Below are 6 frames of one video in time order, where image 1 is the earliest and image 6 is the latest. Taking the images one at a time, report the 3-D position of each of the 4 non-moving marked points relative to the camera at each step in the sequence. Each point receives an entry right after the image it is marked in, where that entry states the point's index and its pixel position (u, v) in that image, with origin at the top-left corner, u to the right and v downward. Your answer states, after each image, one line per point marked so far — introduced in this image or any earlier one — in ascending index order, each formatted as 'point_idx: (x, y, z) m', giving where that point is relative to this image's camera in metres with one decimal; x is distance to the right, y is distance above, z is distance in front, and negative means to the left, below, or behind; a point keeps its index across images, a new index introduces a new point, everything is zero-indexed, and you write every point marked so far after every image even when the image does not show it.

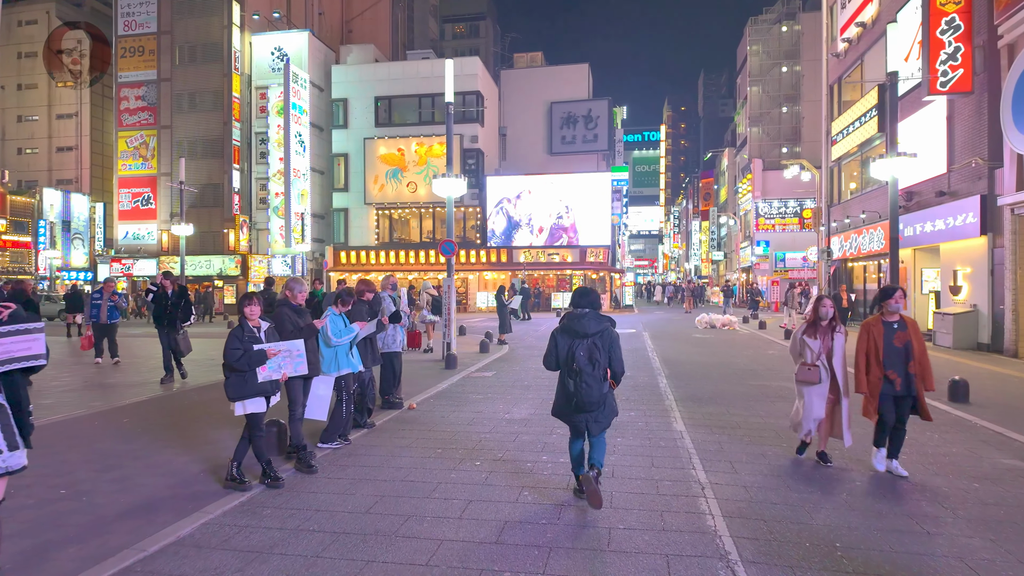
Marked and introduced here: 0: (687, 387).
0: (+3.0, -1.7, +10.6) m
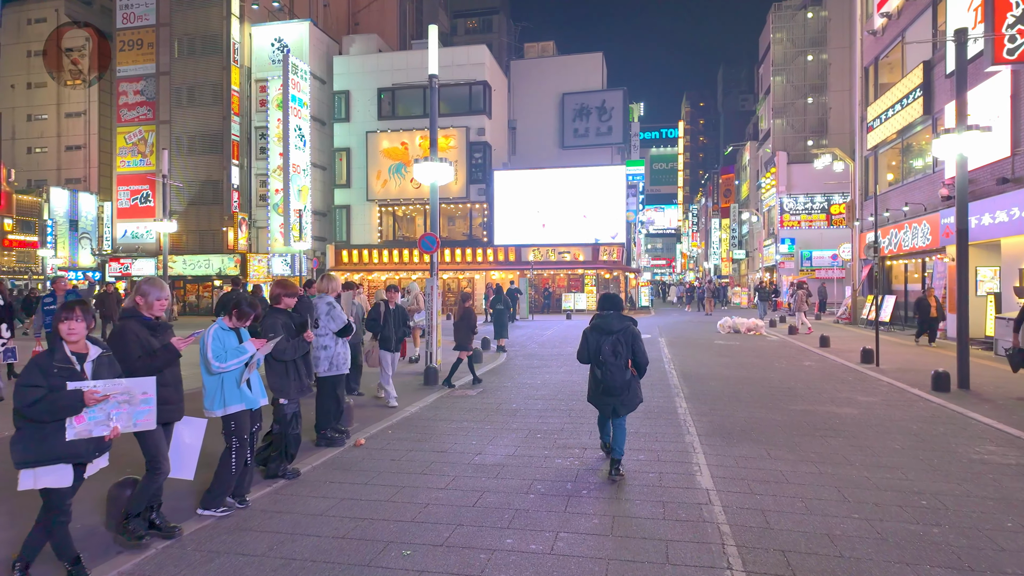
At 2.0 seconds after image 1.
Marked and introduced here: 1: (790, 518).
0: (+2.8, -1.8, +8.5) m
1: (+2.2, -1.8, +4.8) m
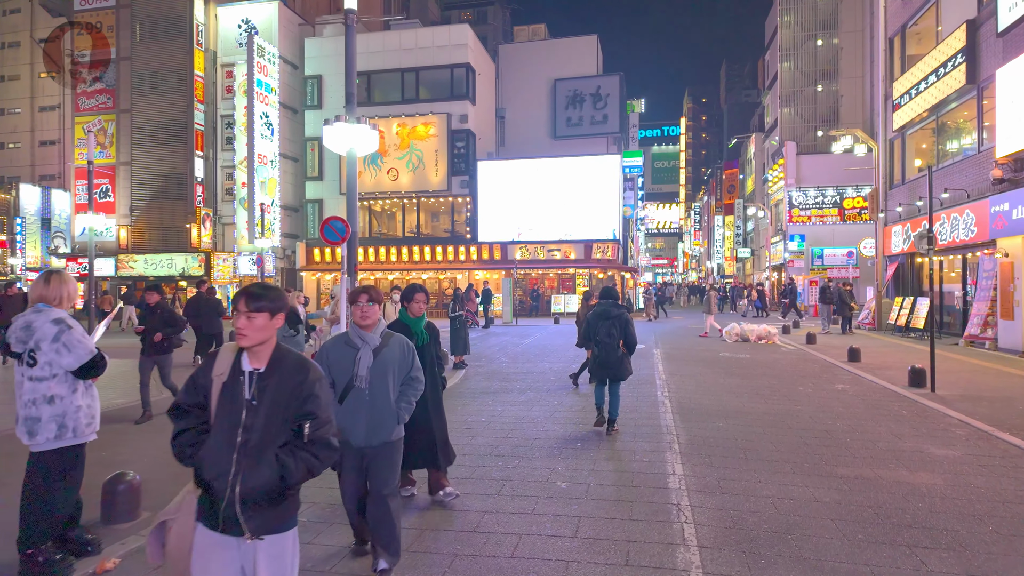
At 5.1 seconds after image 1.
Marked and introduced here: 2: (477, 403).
0: (+1.9, -1.8, +5.5) m
1: (+1.3, -1.9, +1.8) m
2: (-0.6, -1.9, +9.9) m
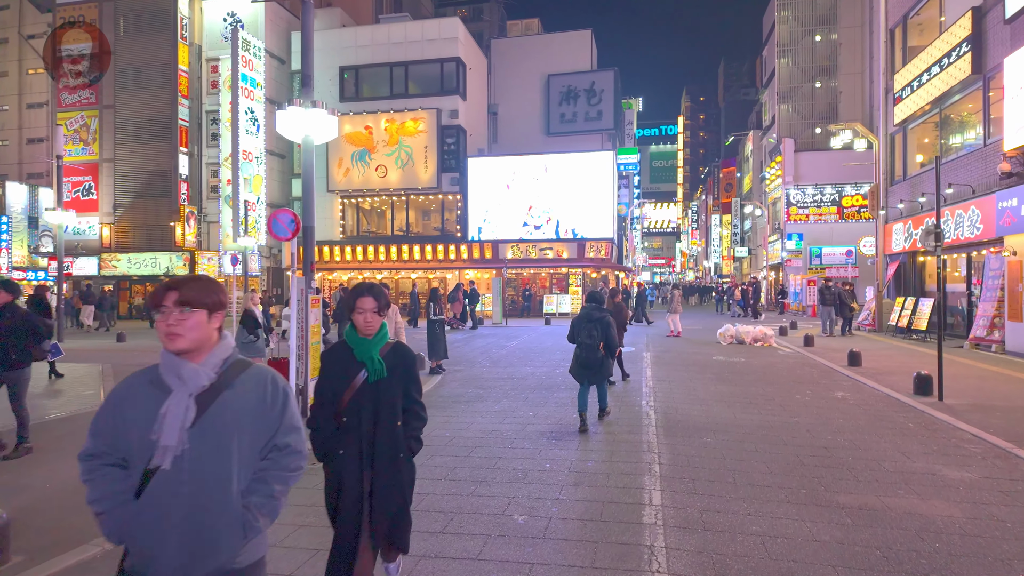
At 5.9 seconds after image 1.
0: (+1.5, -1.8, +4.7) m
1: (+0.9, -1.9, +1.0) m
2: (-1.0, -1.9, +9.1) m
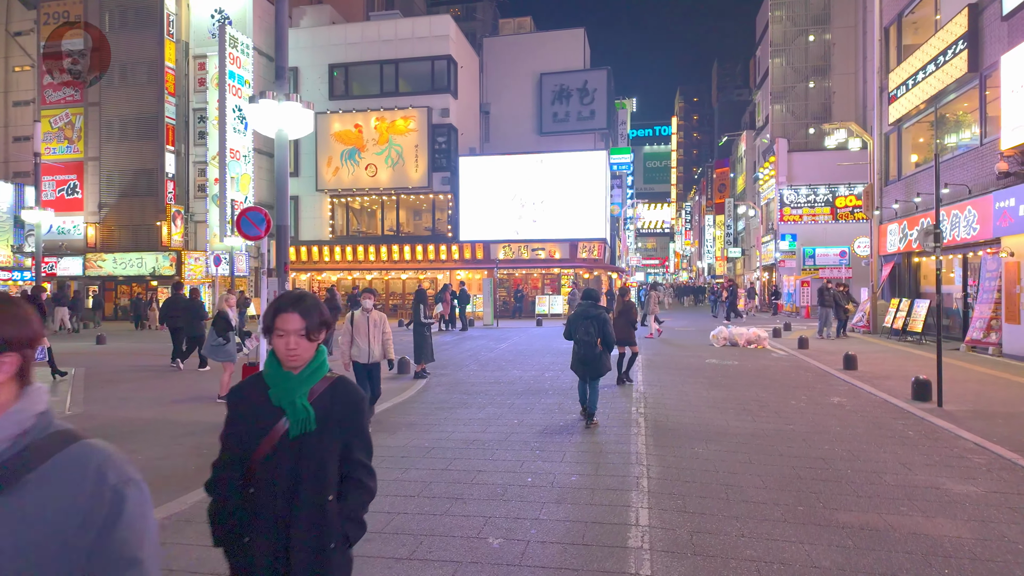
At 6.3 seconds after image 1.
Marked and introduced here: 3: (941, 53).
0: (+1.3, -1.8, +4.3) m
1: (+0.7, -1.9, +0.6) m
2: (-1.2, -1.9, +8.7) m
3: (+12.6, +6.9, +17.7) m
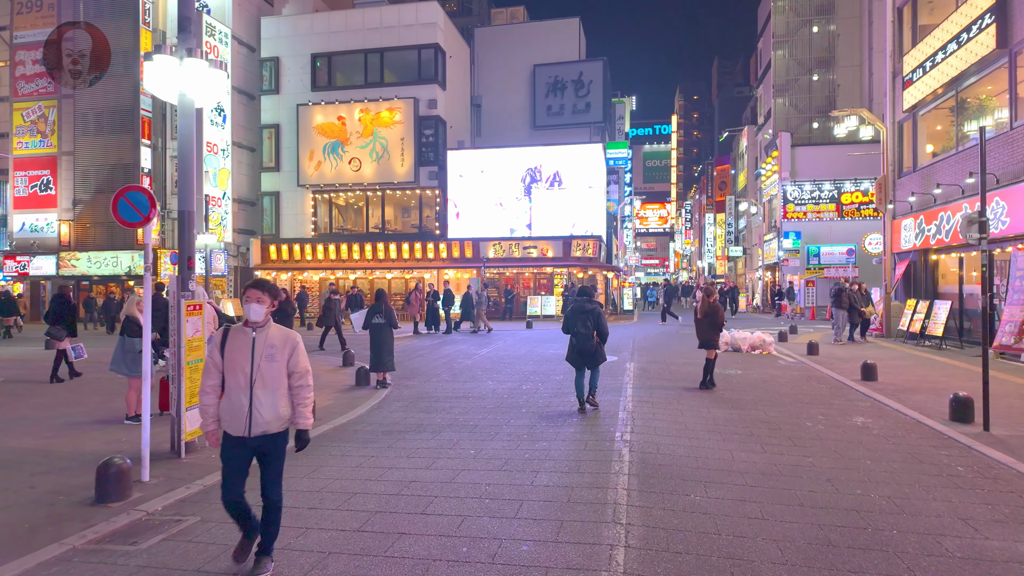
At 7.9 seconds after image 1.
0: (+0.8, -1.8, +2.8) m
1: (+0.2, -1.9, -0.9) m
2: (-1.7, -1.9, +7.2) m
3: (+12.1, +6.9, +16.2) m
